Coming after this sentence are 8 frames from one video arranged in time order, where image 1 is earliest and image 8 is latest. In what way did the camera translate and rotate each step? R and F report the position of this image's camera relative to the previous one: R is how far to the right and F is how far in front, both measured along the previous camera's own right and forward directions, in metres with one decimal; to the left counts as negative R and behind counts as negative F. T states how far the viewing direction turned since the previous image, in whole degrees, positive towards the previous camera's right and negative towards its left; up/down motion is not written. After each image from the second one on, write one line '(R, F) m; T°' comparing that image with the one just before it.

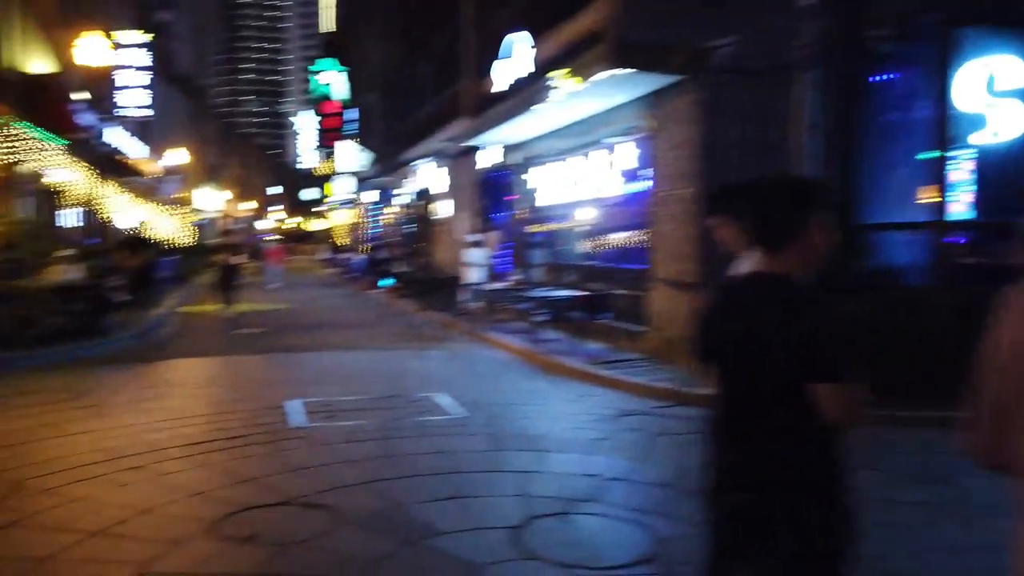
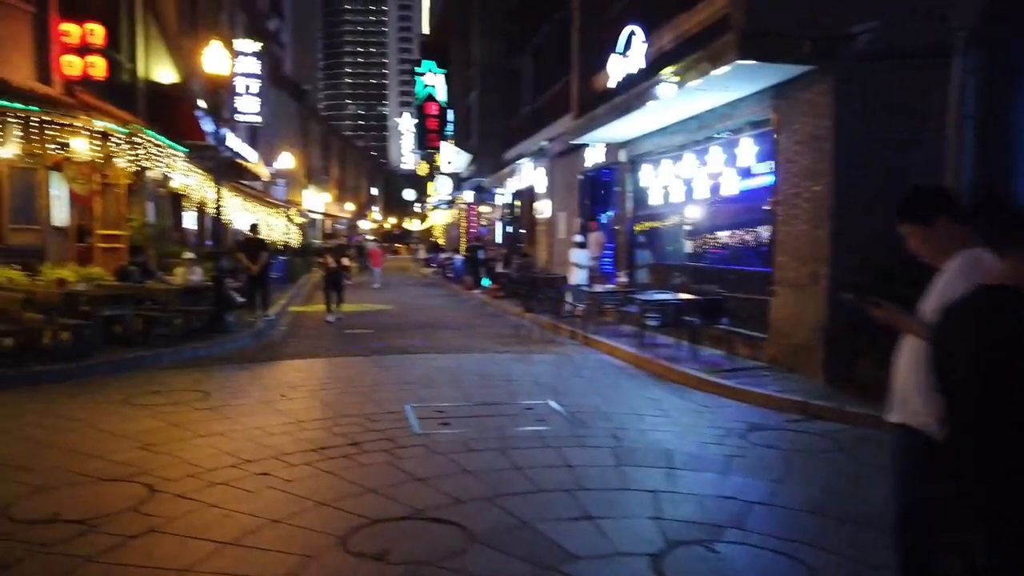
(-0.3, +0.3) m; -7°
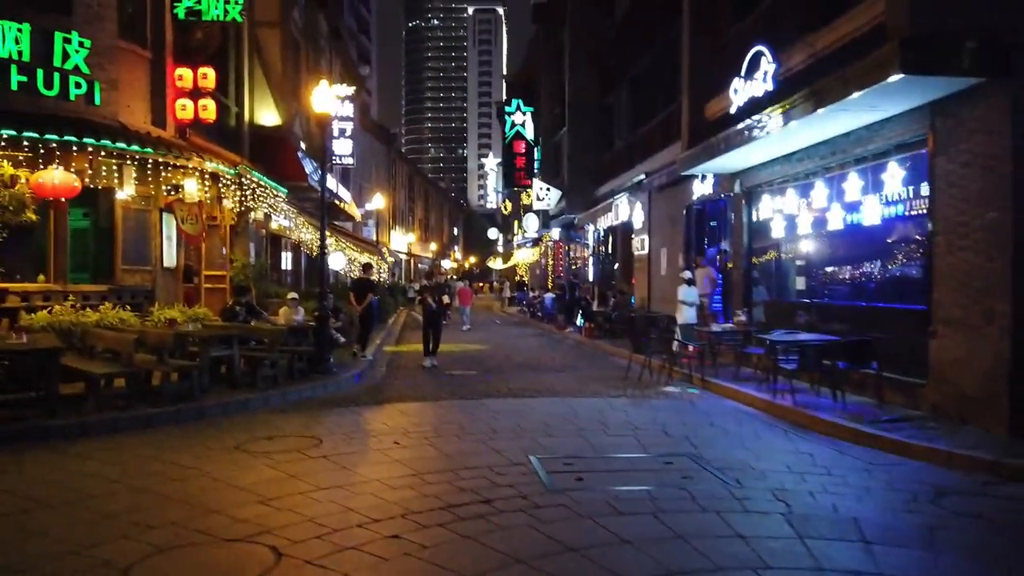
(-0.6, +0.7) m; -6°
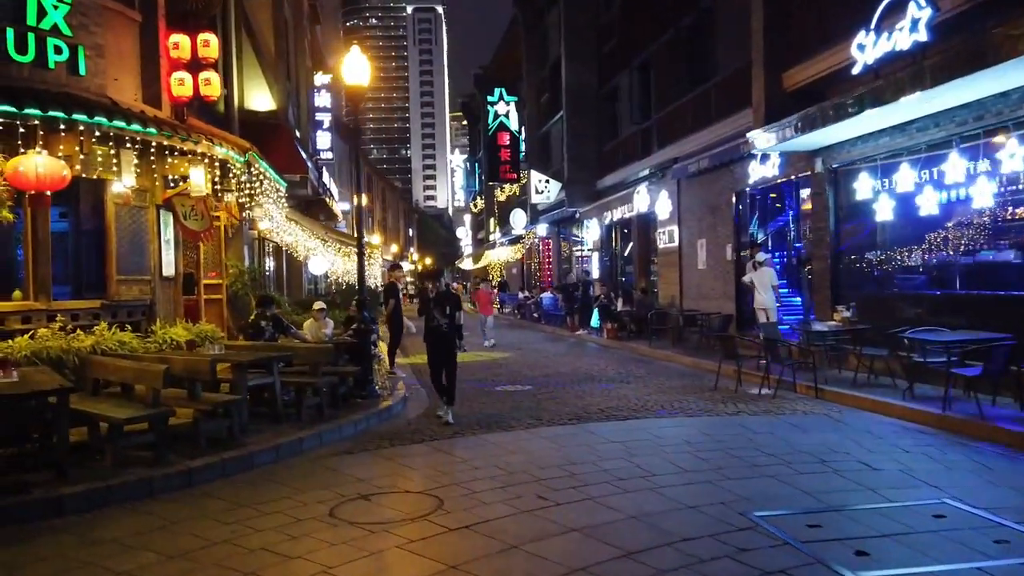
(-2.0, +2.2) m; +4°
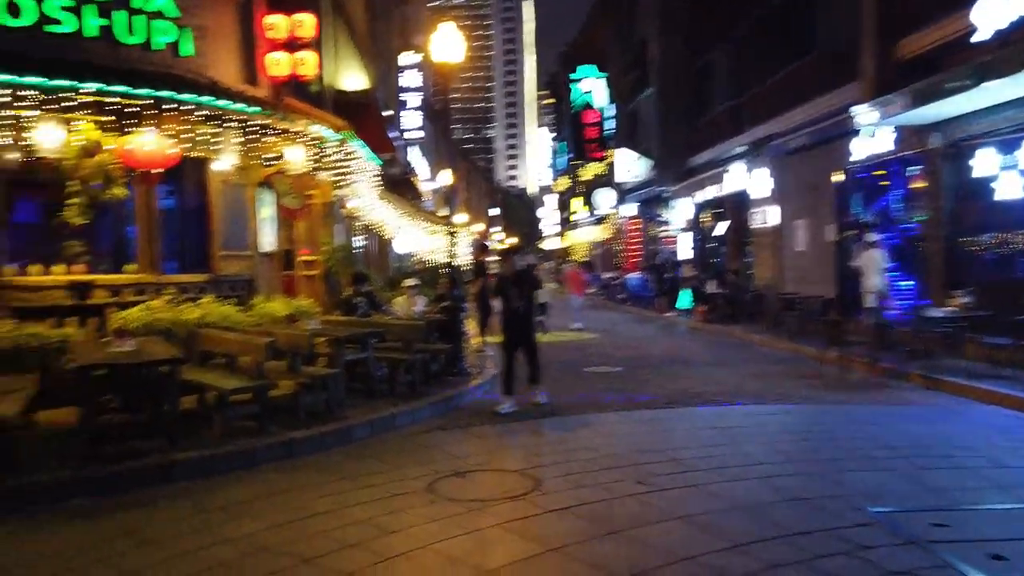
(-0.2, +0.1) m; -6°
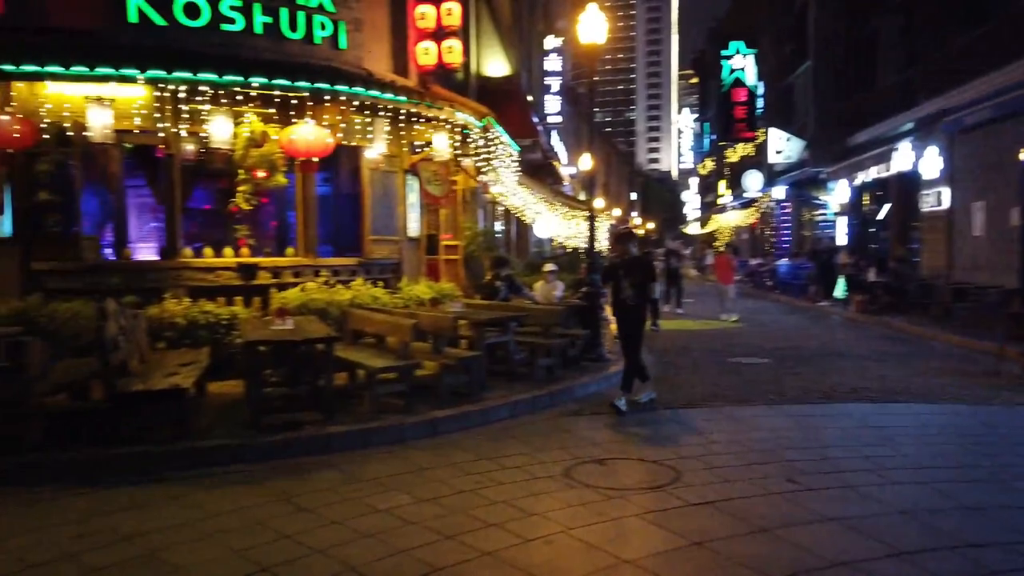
(0.0, +0.1) m; -10°
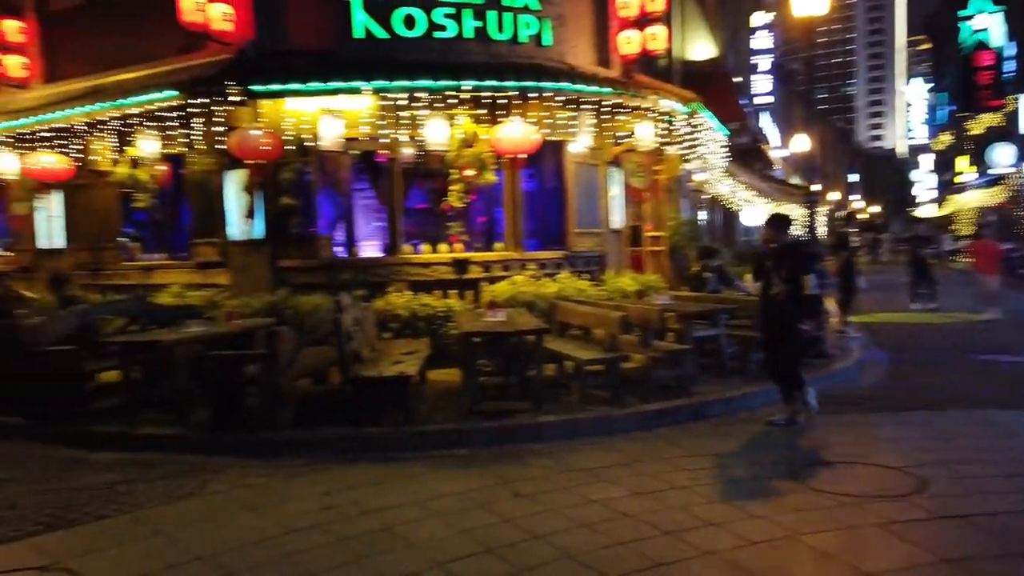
(-0.1, 0.0) m; -15°
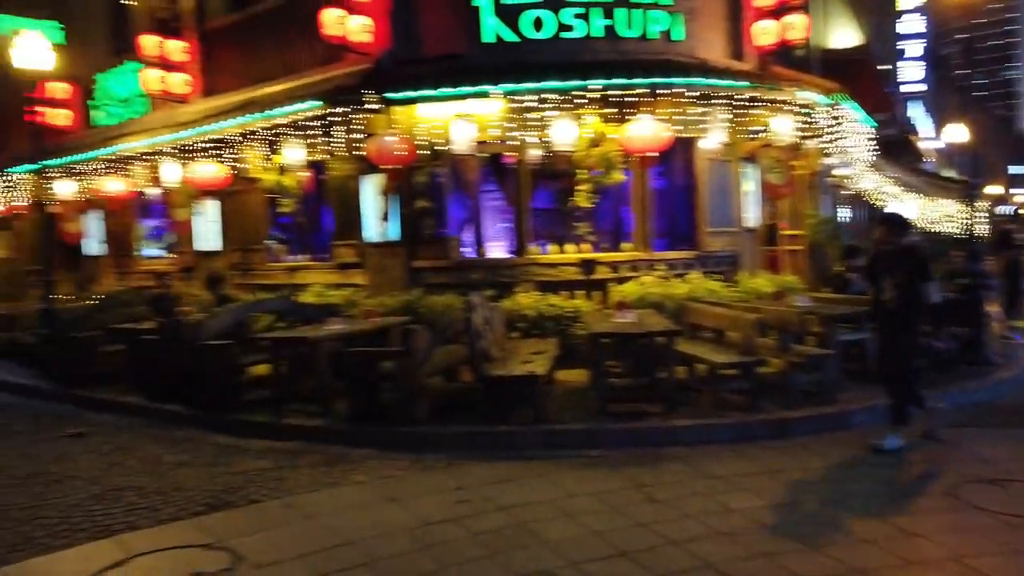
(-0.1, 0.0) m; -9°
